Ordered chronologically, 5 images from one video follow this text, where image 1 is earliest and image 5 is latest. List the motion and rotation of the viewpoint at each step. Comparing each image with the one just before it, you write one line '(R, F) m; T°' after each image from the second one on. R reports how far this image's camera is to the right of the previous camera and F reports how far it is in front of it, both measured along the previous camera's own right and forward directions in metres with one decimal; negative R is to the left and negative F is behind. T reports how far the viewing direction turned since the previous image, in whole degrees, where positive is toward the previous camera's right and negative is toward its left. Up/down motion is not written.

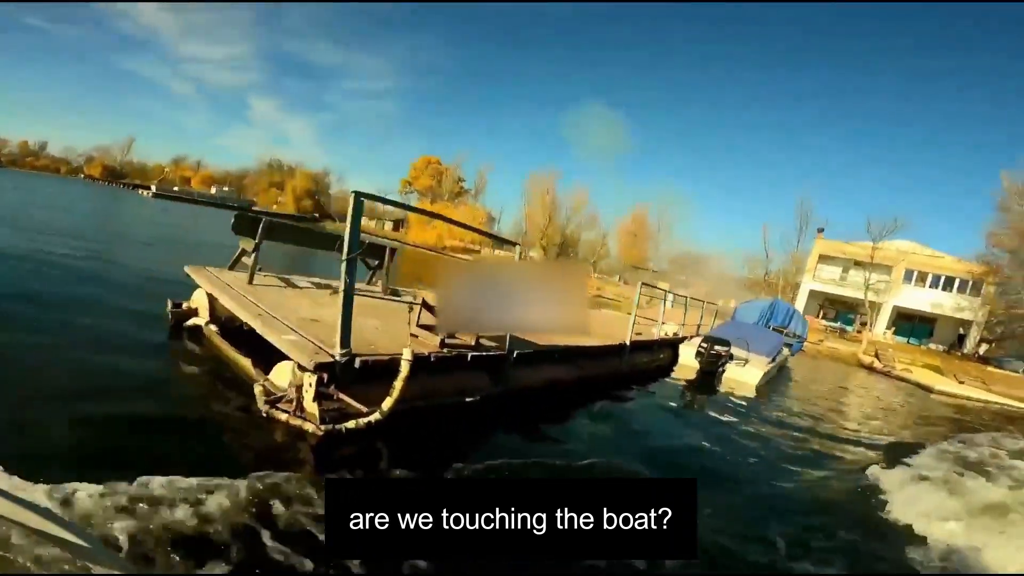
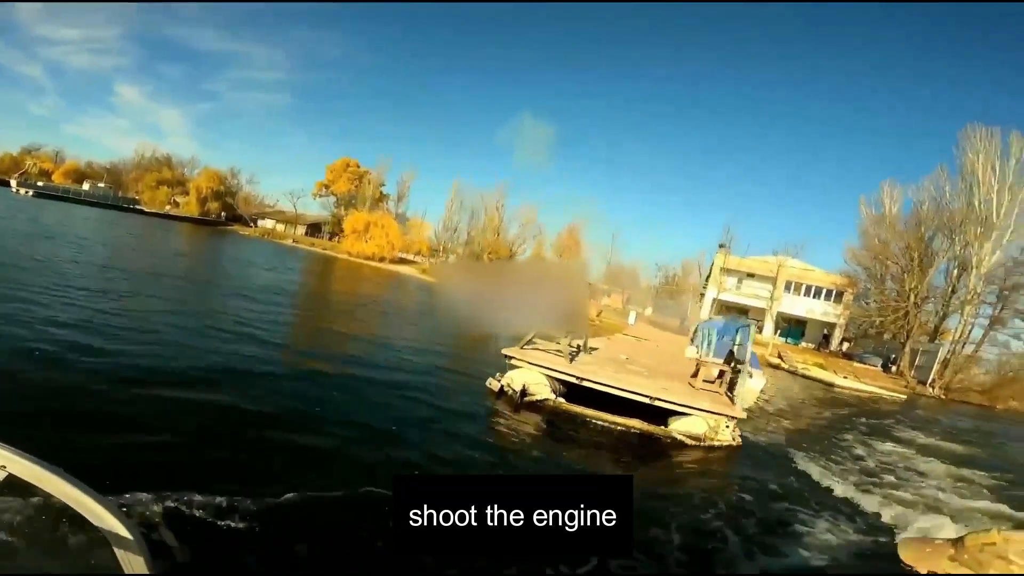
(-2.7, -0.7) m; +12°
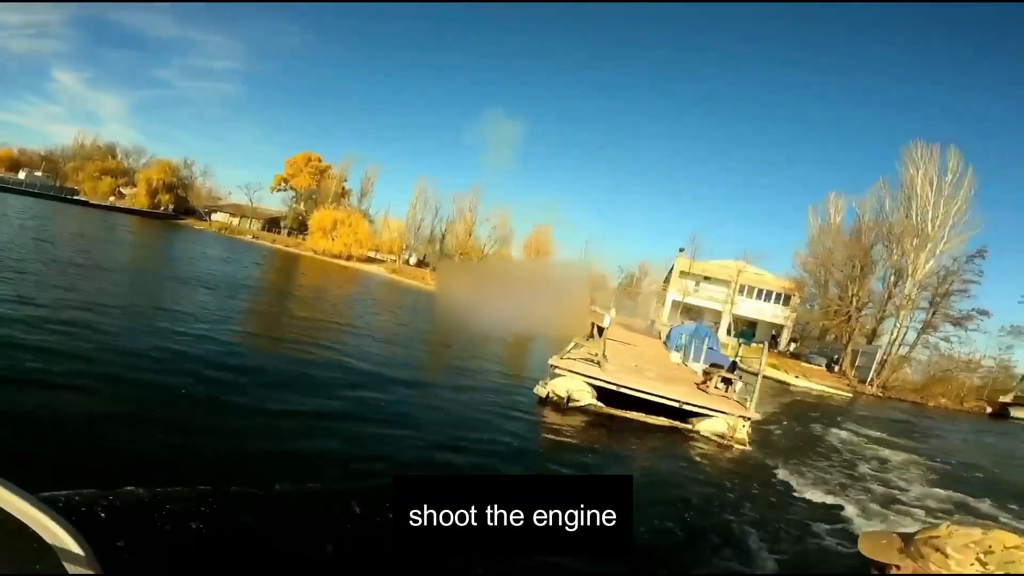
(-0.9, -0.3) m; +5°
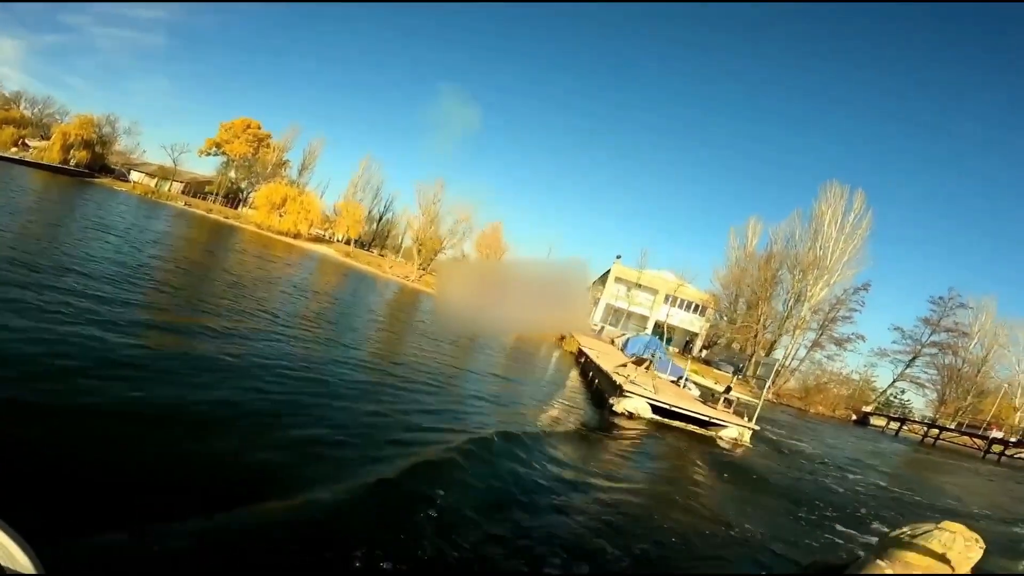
(-2.1, -1.1) m; +9°
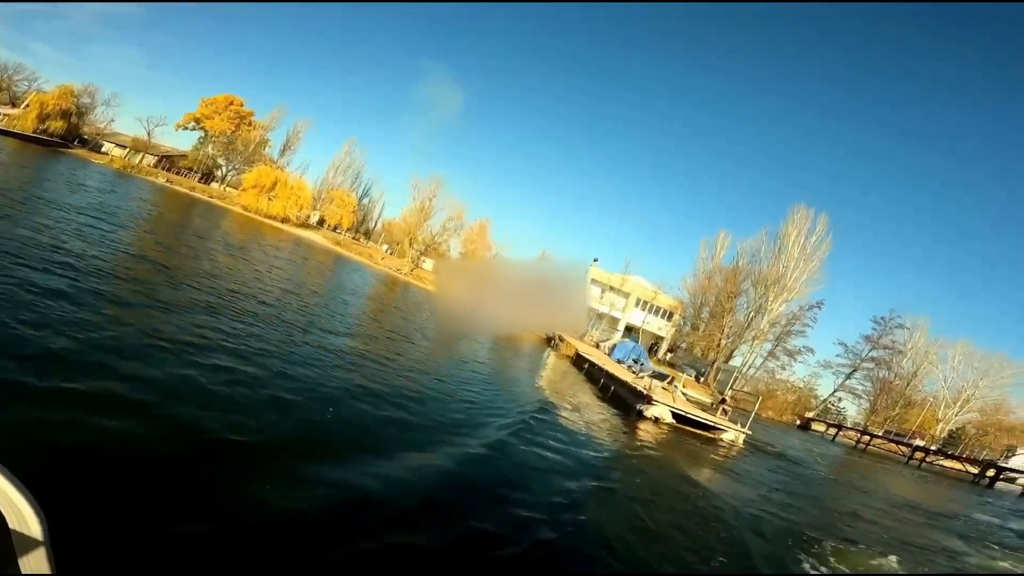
(-1.5, -1.2) m; +4°
